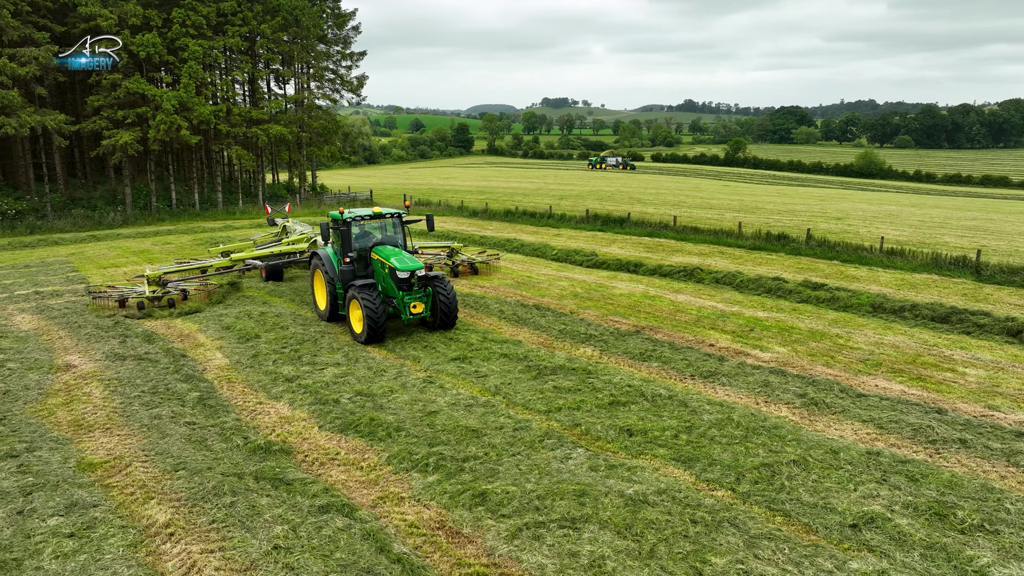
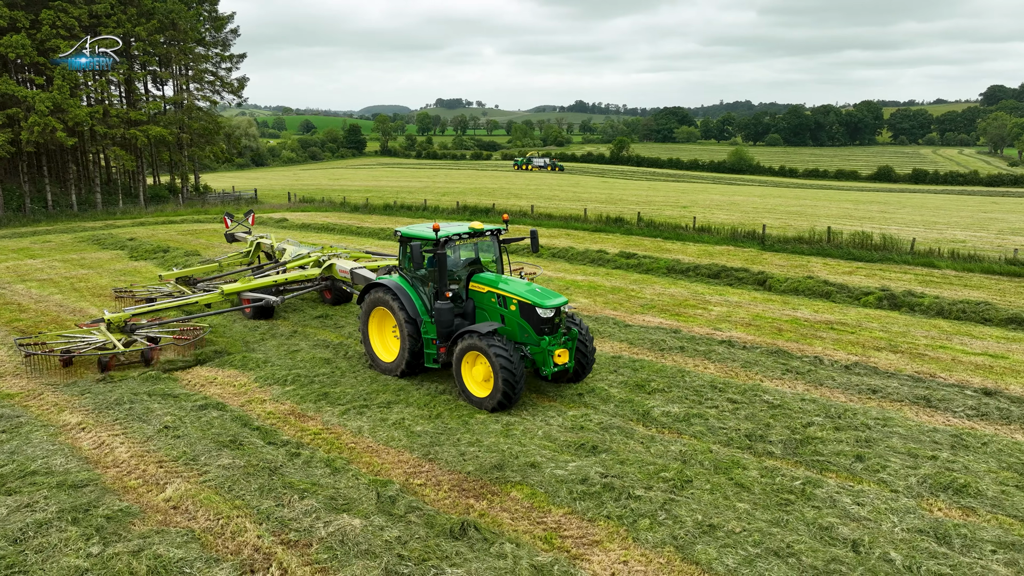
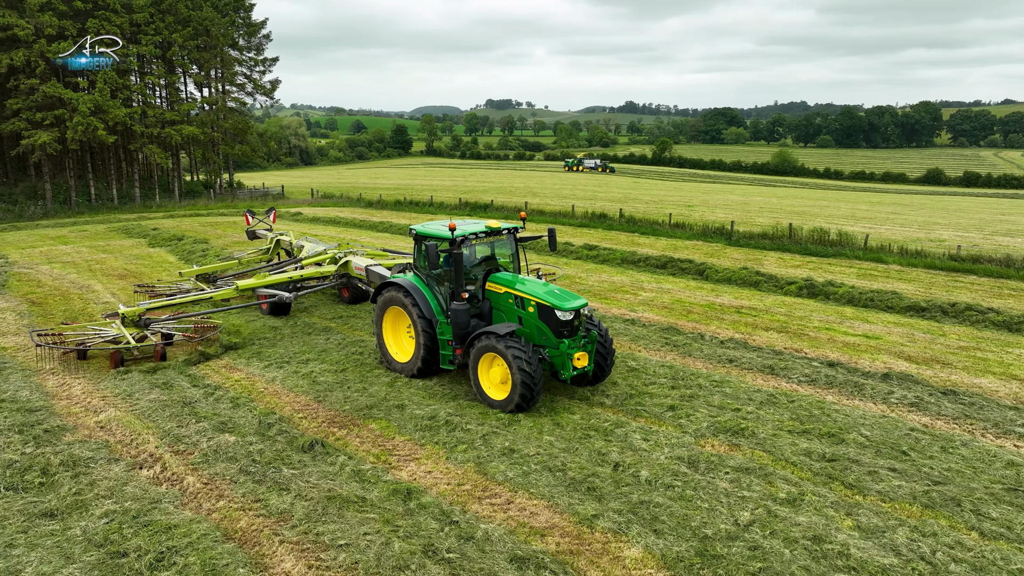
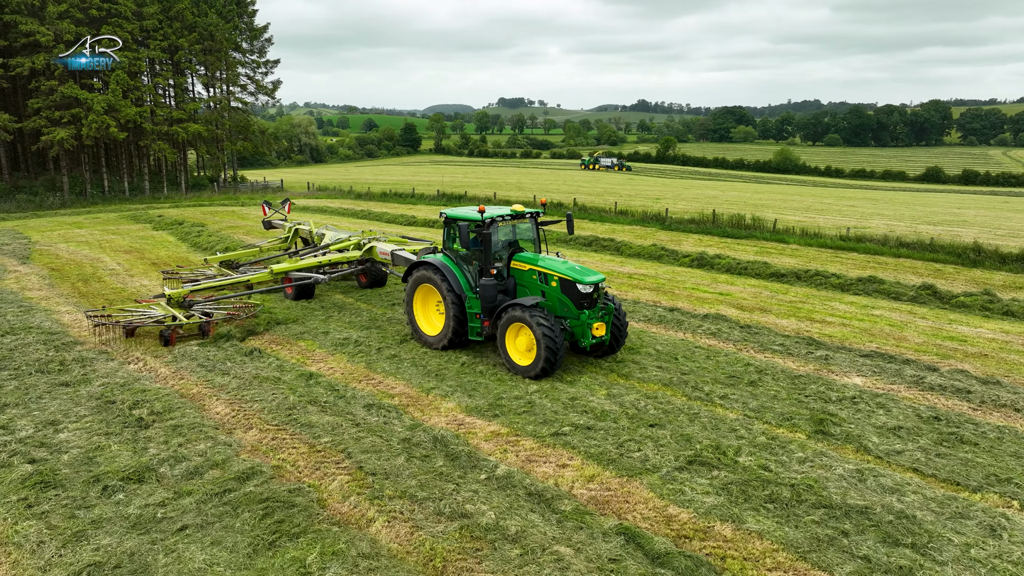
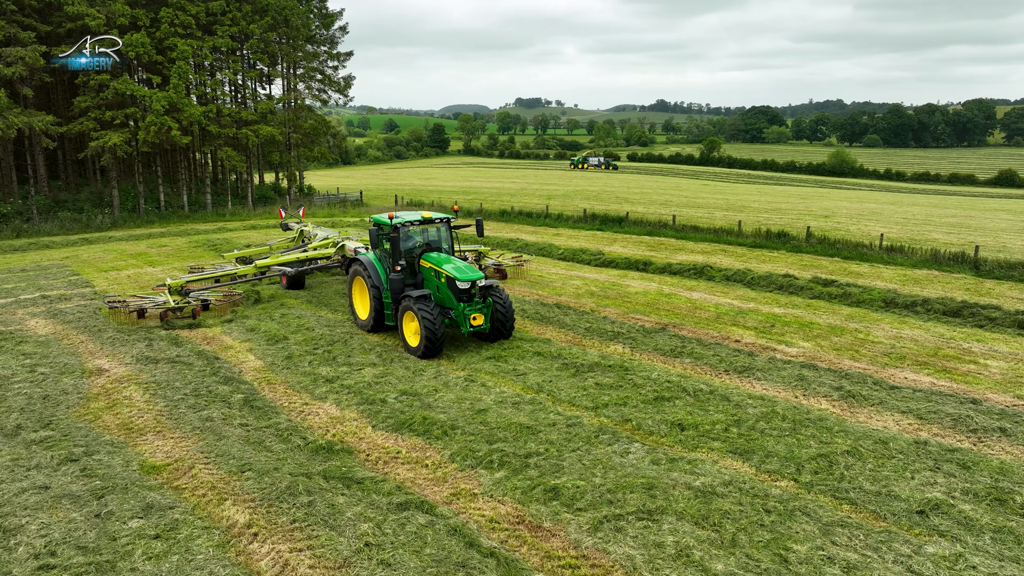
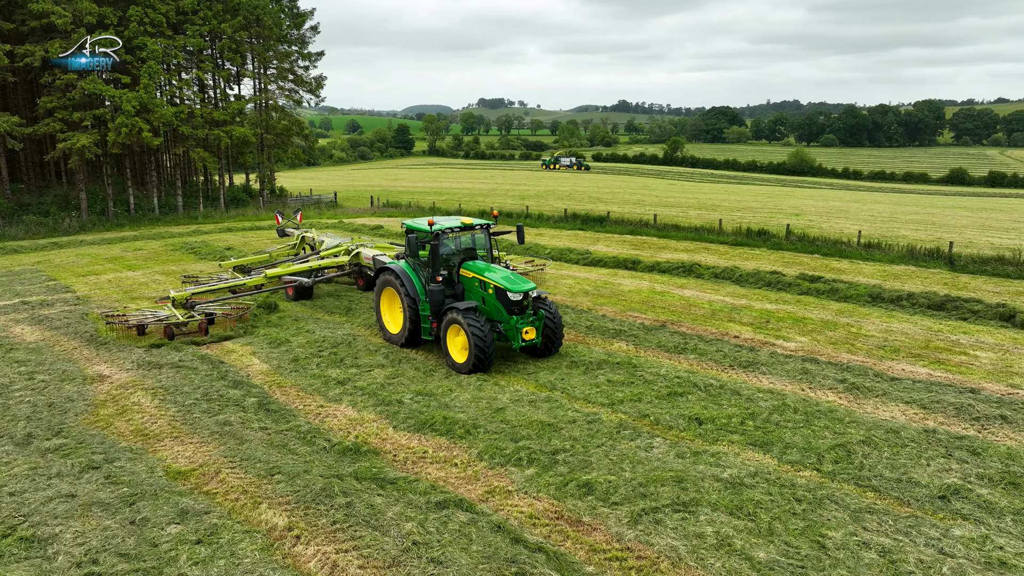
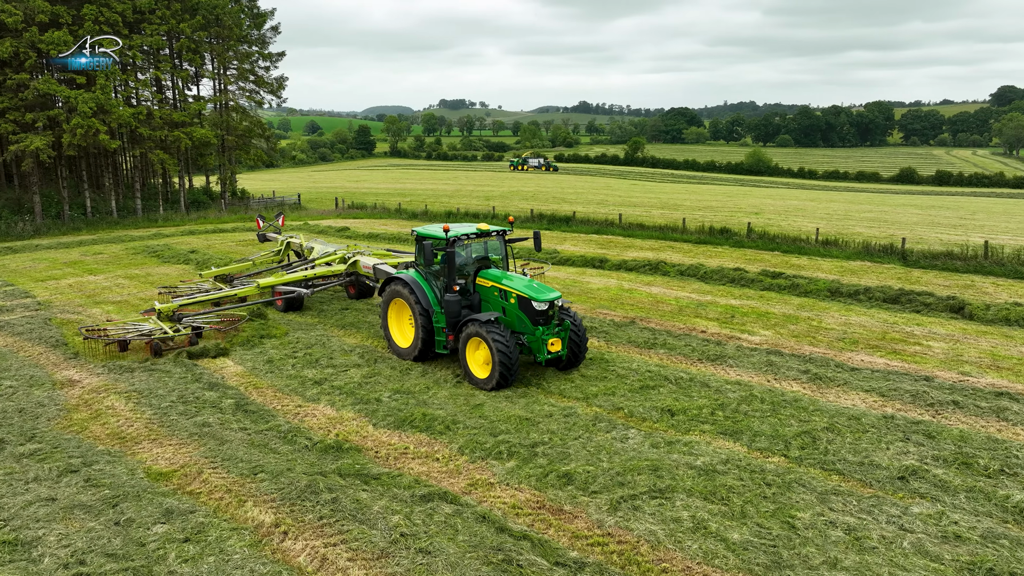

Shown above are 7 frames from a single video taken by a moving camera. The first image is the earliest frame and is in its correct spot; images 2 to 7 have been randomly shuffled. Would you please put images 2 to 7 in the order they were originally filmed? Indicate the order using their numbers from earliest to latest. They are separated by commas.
5, 6, 7, 2, 3, 4
